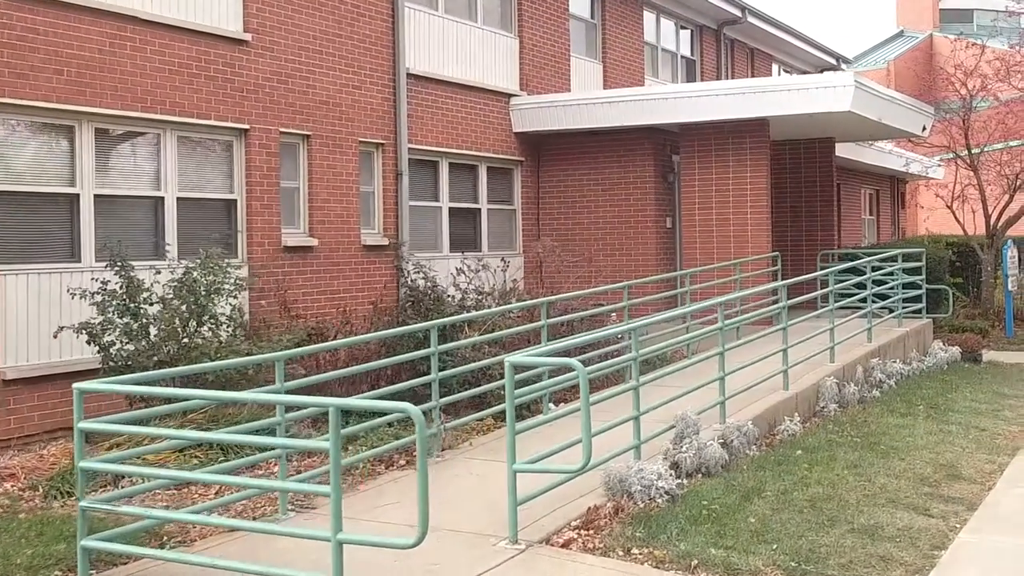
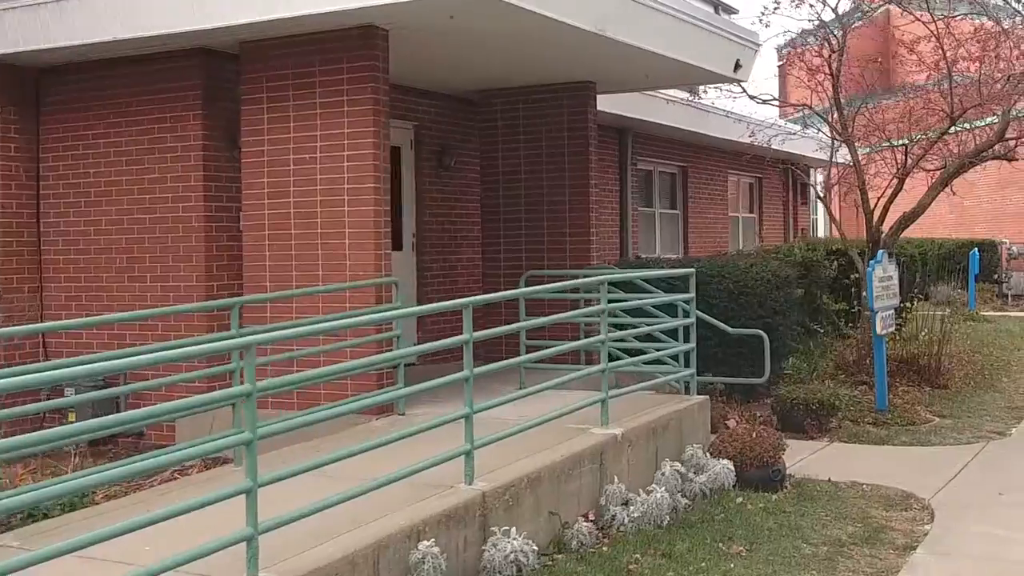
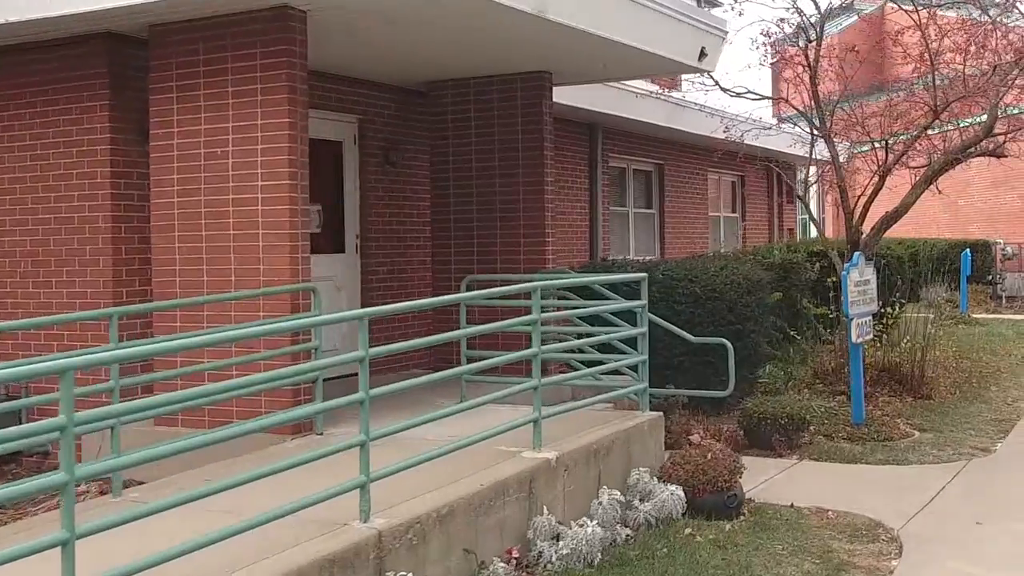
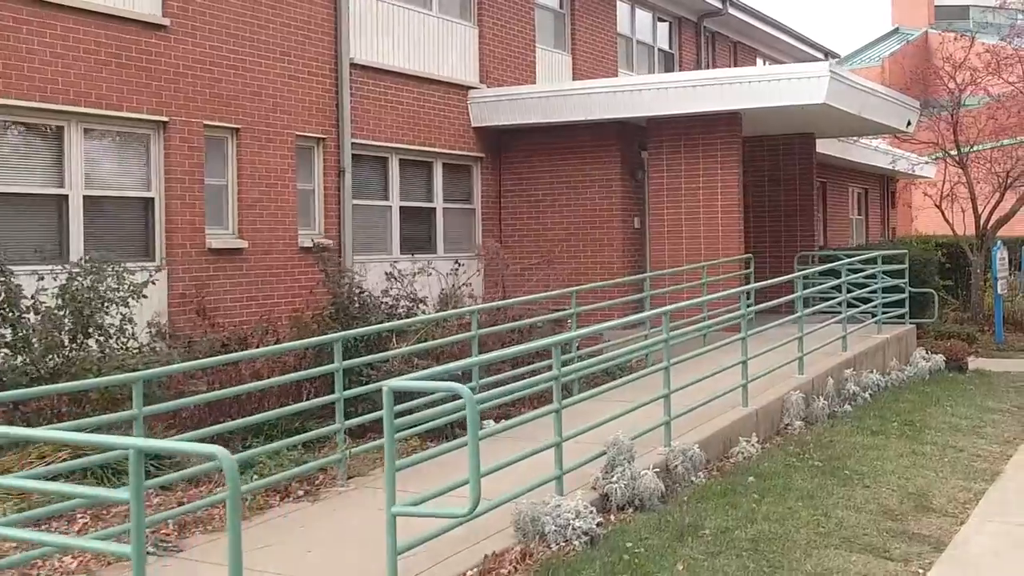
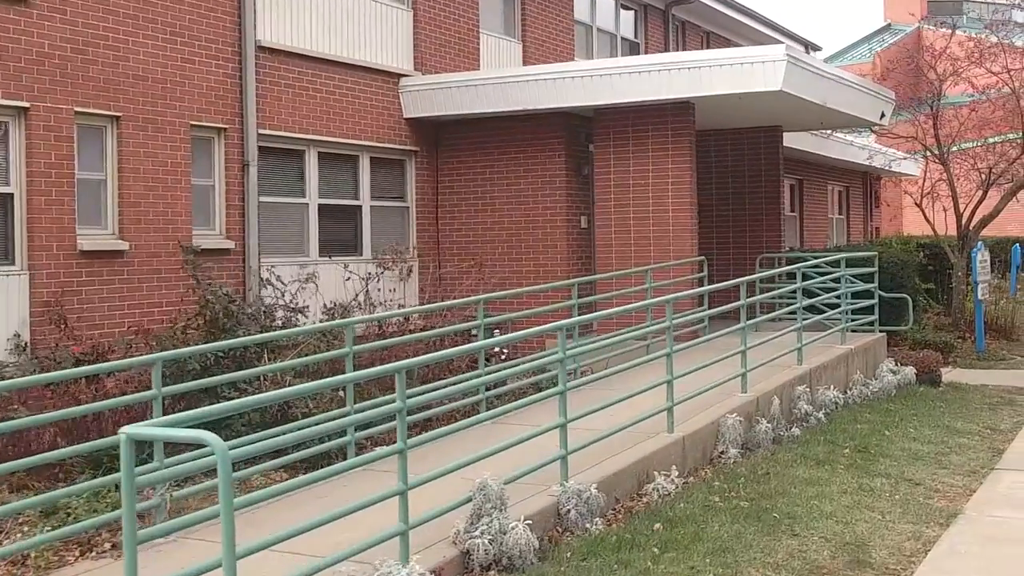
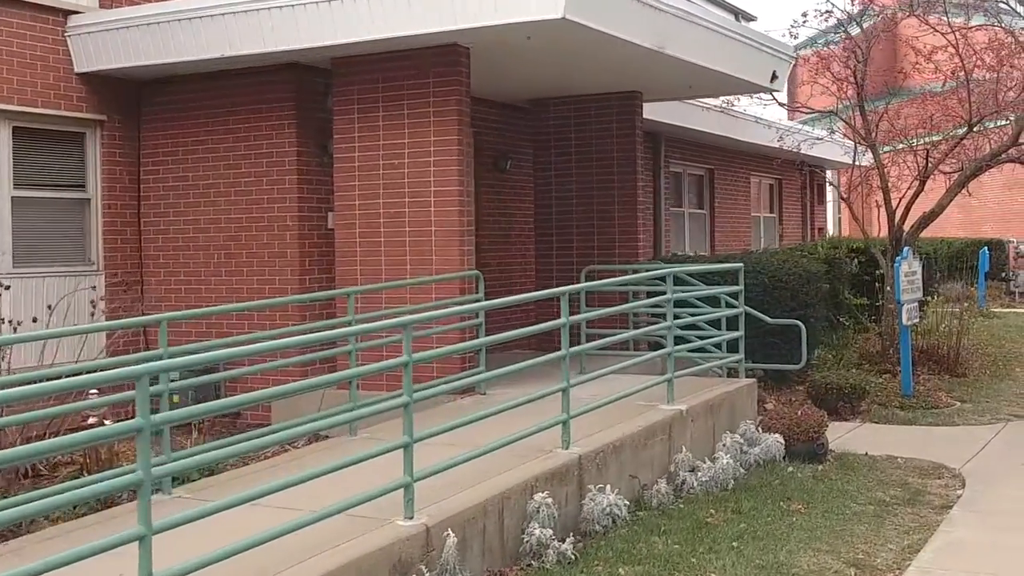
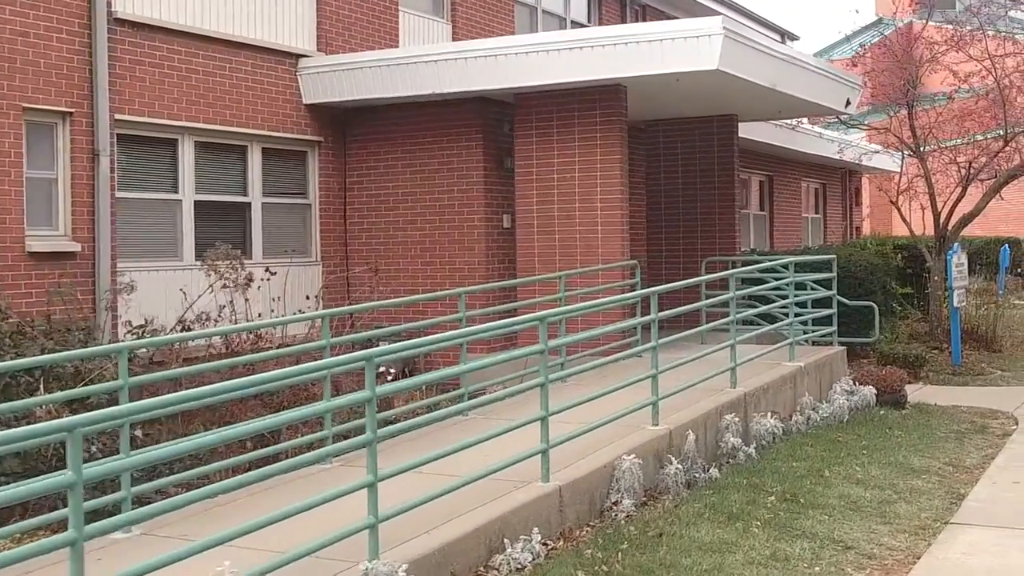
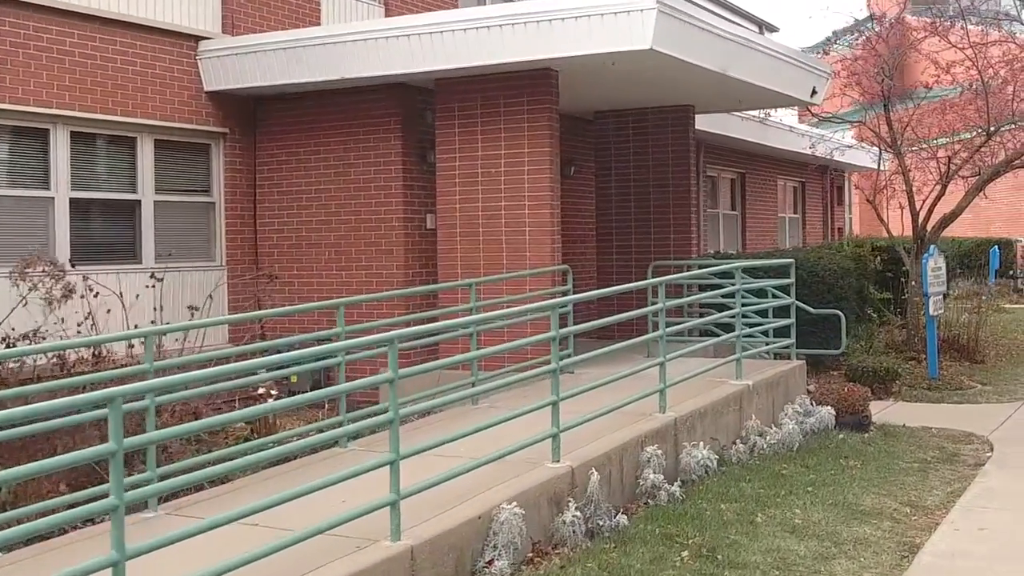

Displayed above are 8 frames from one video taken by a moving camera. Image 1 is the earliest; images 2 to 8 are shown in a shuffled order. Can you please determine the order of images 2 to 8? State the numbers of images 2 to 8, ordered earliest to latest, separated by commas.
4, 5, 7, 8, 6, 2, 3
